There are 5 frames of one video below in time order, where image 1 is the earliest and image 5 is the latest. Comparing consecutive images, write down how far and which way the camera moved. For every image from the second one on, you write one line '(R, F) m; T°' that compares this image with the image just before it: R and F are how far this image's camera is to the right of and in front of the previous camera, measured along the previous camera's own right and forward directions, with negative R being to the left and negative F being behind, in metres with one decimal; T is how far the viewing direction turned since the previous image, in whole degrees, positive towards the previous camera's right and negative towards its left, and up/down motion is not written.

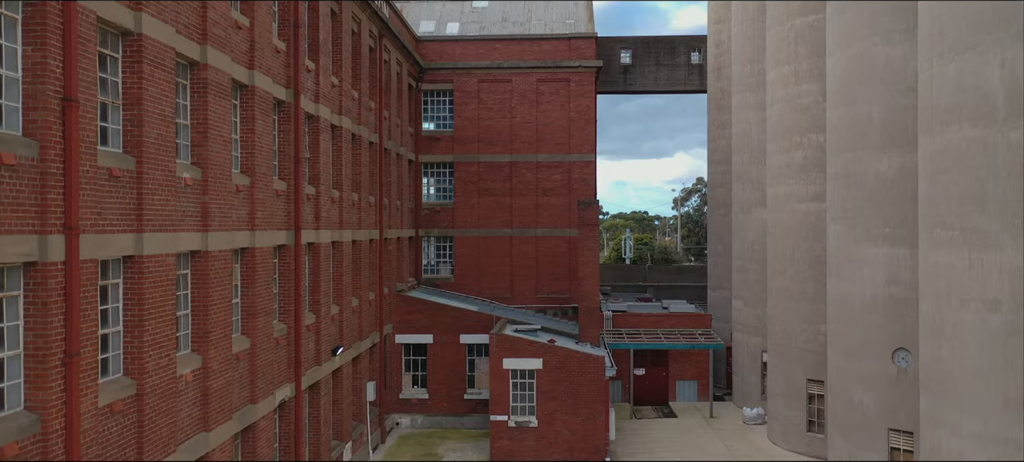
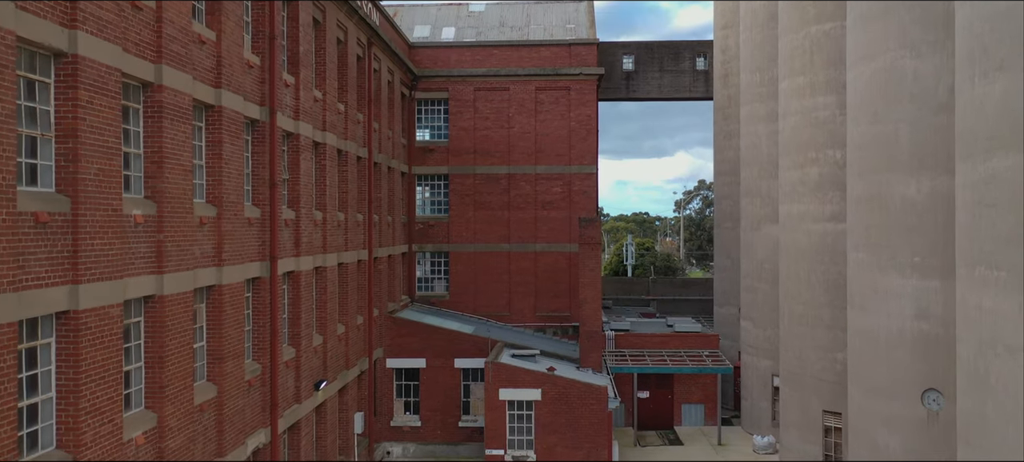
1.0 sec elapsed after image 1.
(+0.1, +1.2) m; 0°
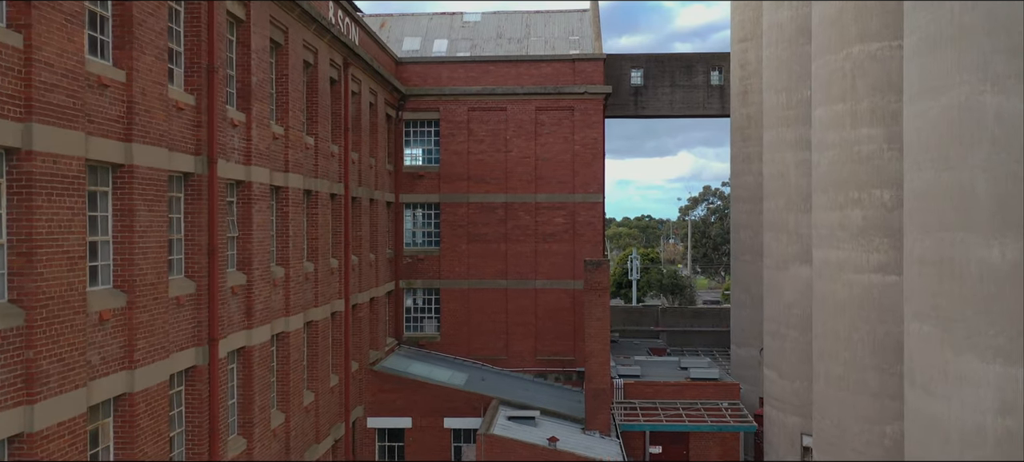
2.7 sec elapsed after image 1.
(+0.1, +2.4) m; 0°
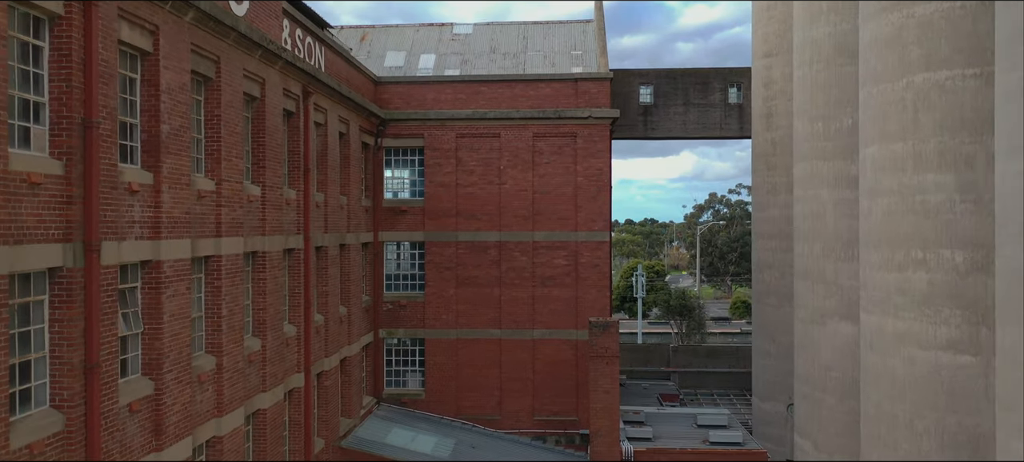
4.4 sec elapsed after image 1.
(+0.2, +2.7) m; 0°
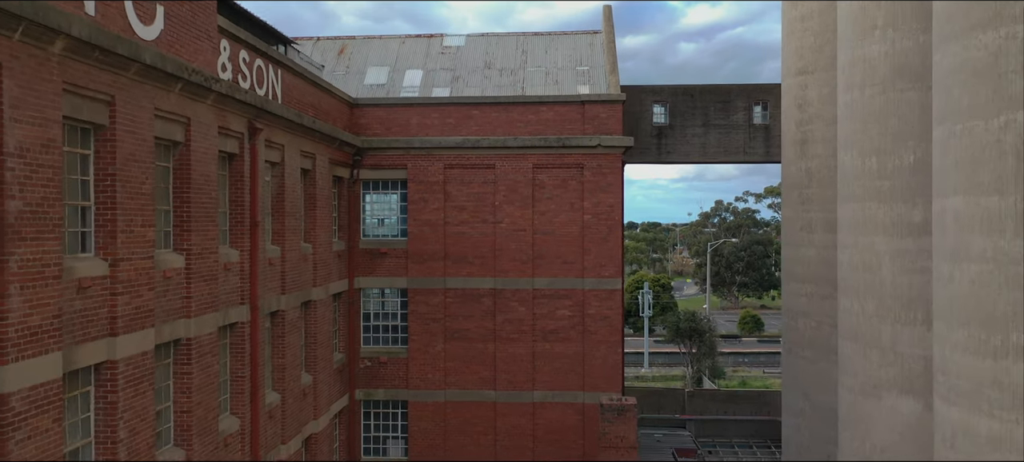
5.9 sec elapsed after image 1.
(+0.1, +2.7) m; 0°
